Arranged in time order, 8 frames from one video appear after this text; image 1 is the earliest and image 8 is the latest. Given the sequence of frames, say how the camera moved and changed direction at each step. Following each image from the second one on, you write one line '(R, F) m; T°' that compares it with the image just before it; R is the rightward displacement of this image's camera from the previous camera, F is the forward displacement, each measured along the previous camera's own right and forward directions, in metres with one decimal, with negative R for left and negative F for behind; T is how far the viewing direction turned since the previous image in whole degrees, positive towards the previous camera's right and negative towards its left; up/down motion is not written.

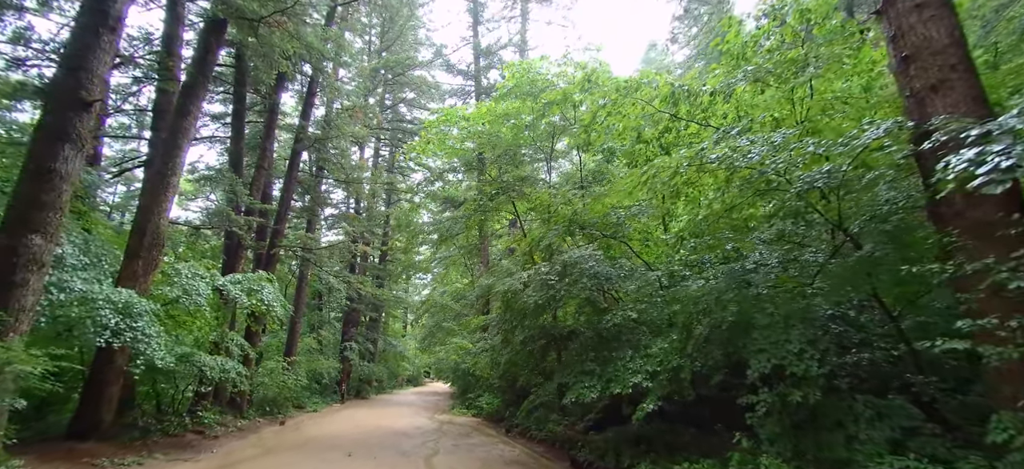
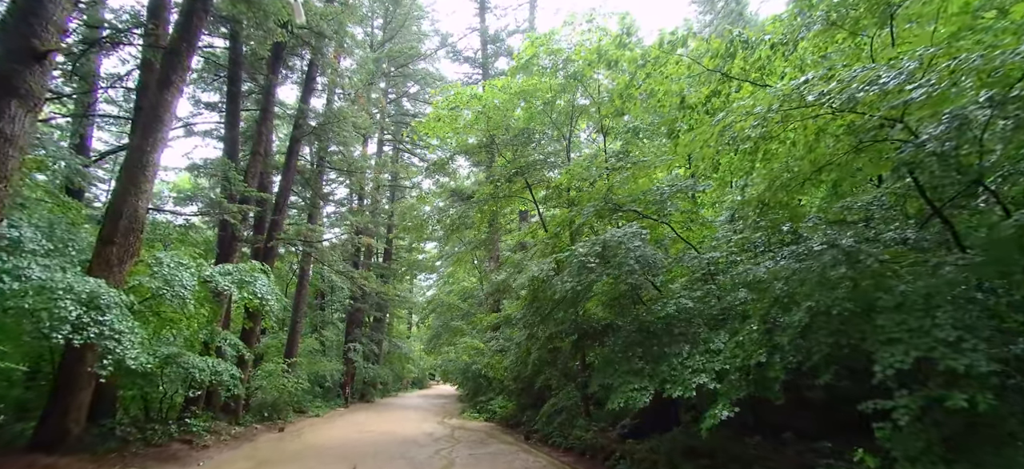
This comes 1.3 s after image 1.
(-0.3, +0.9) m; 0°
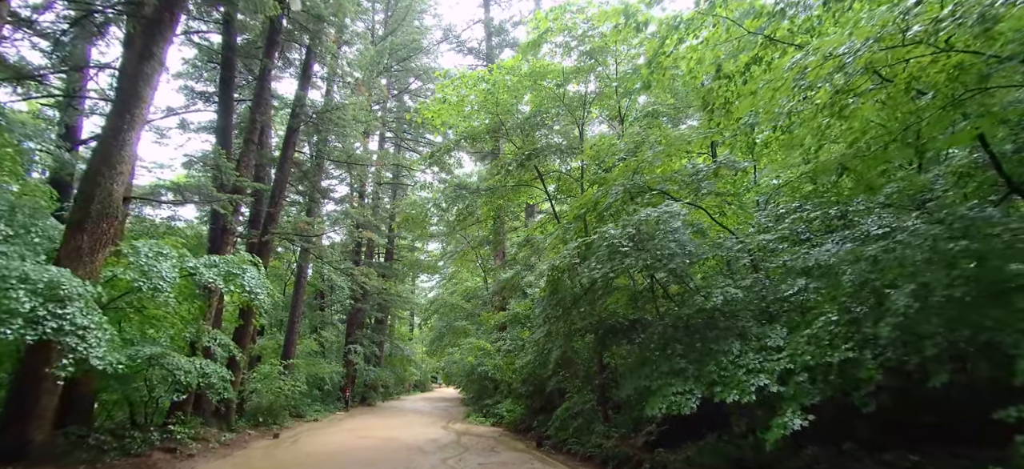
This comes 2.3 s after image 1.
(-0.2, +0.7) m; 0°
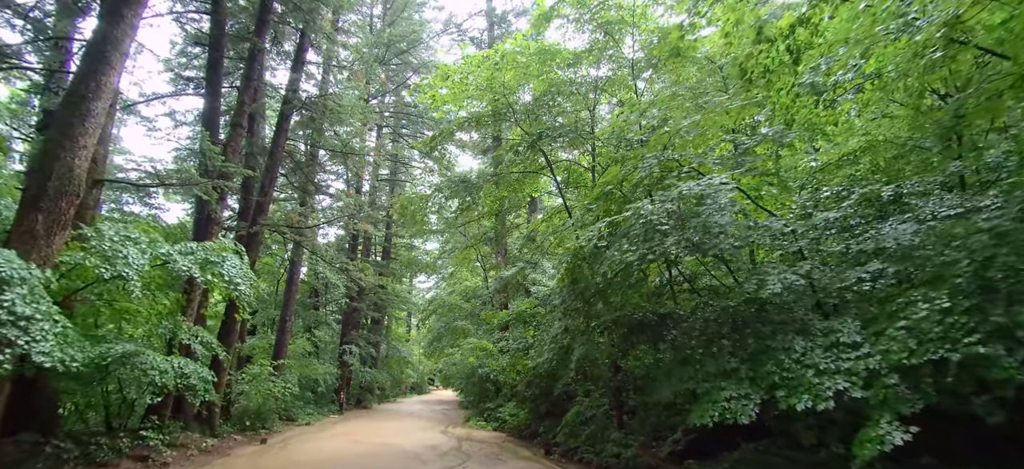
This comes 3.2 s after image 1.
(-0.2, +0.7) m; 0°
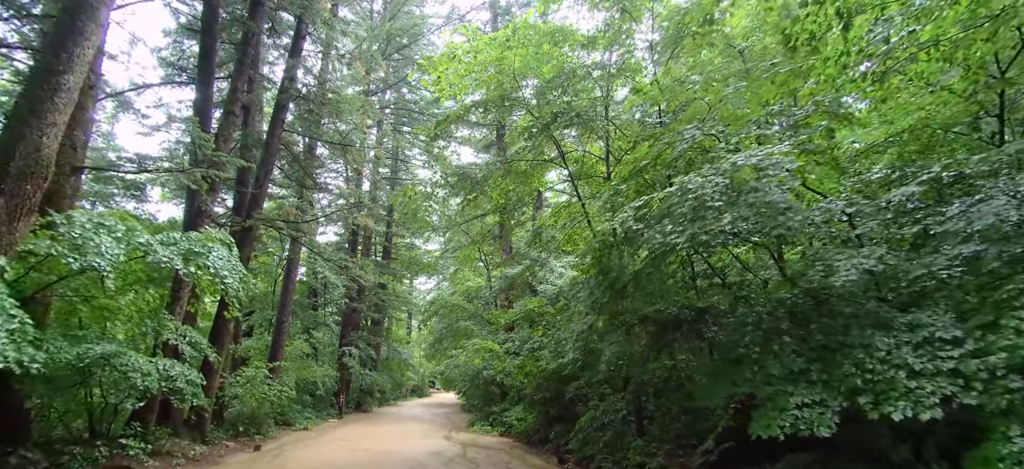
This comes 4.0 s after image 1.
(-0.2, +0.5) m; 0°
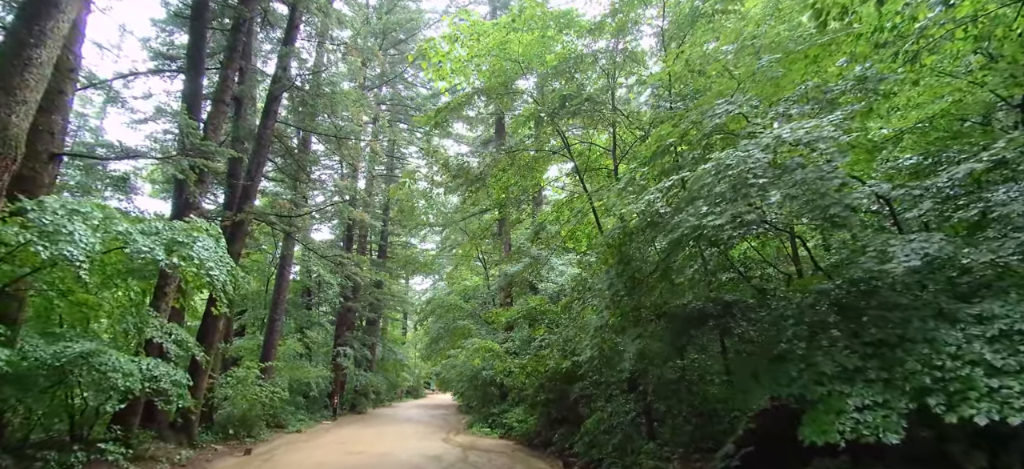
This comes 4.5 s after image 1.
(-0.1, +0.3) m; +1°
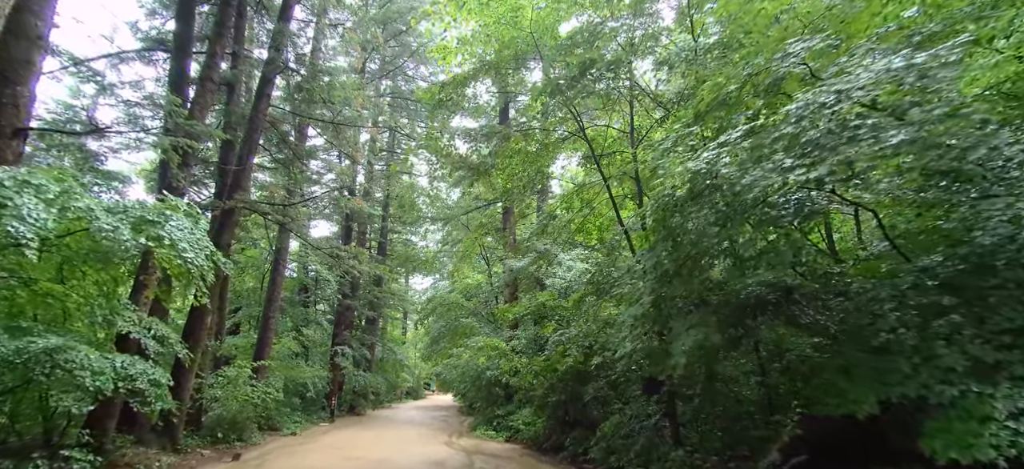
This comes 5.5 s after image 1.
(-0.2, +0.6) m; 0°
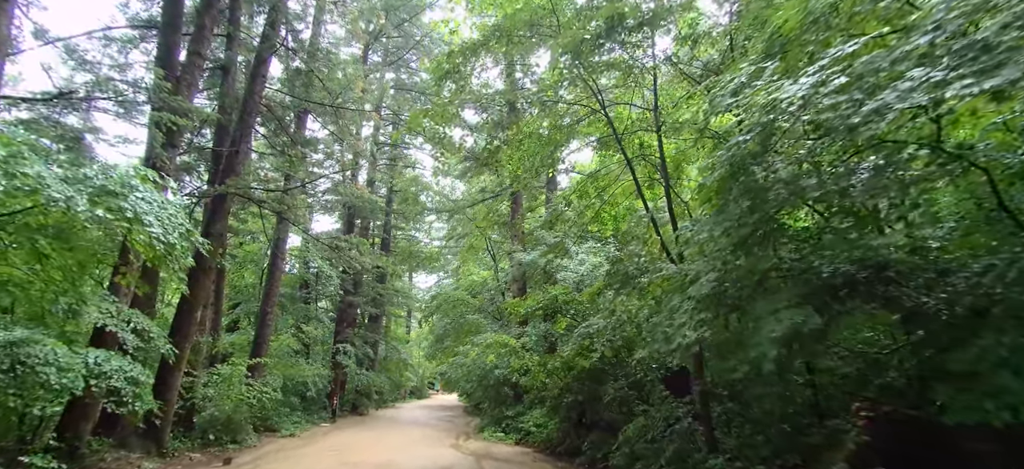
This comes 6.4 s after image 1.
(-0.1, +0.6) m; 0°
